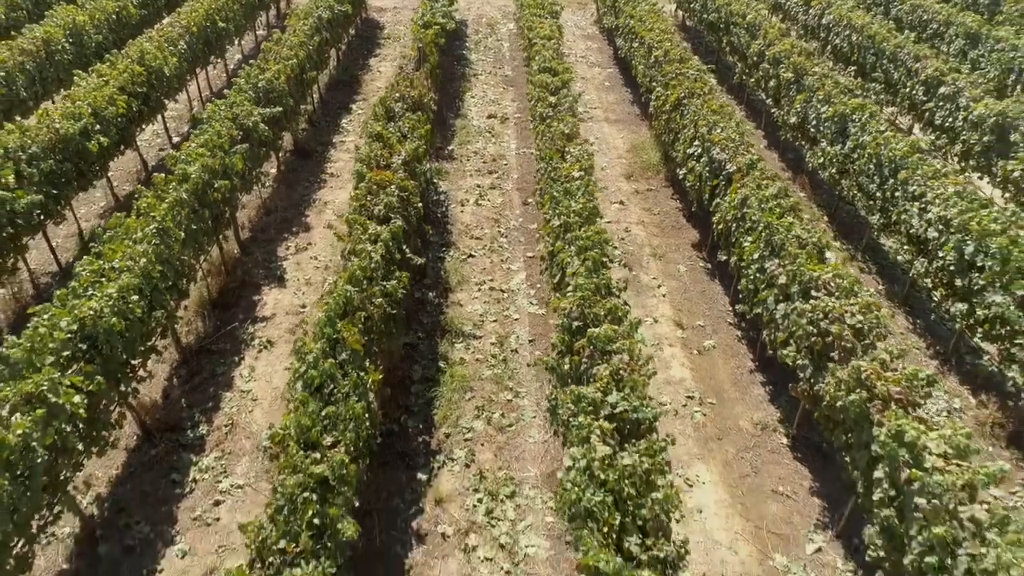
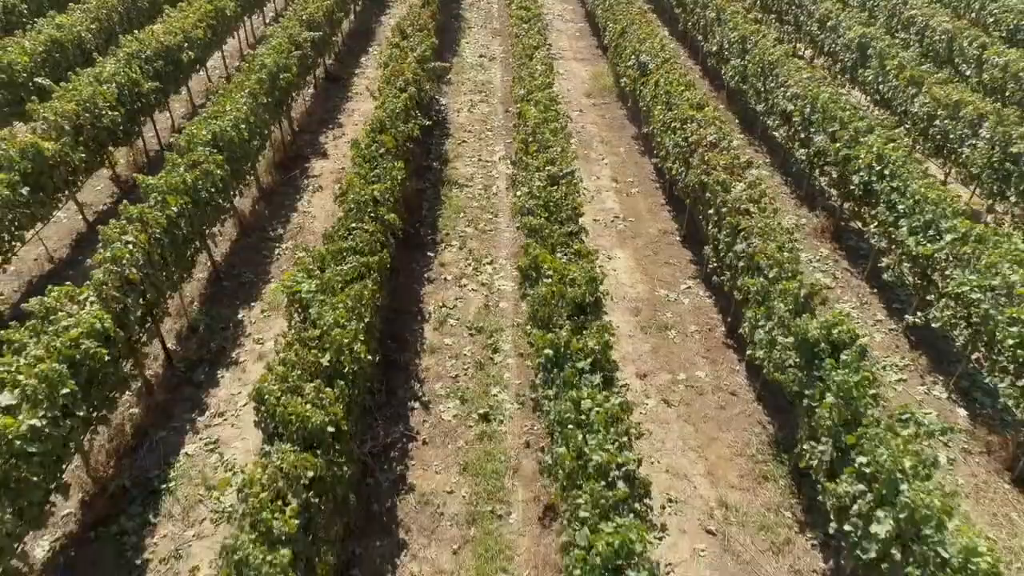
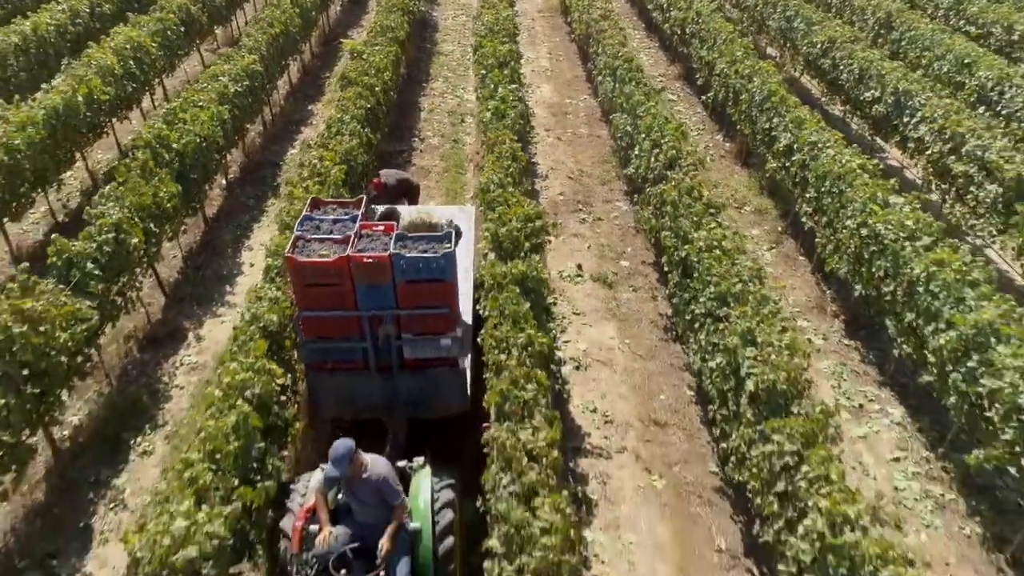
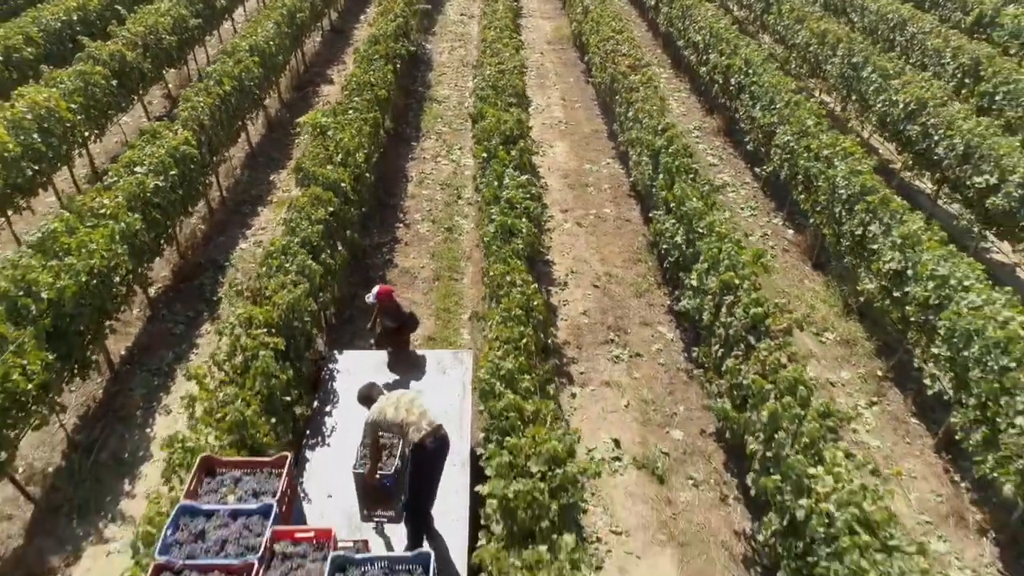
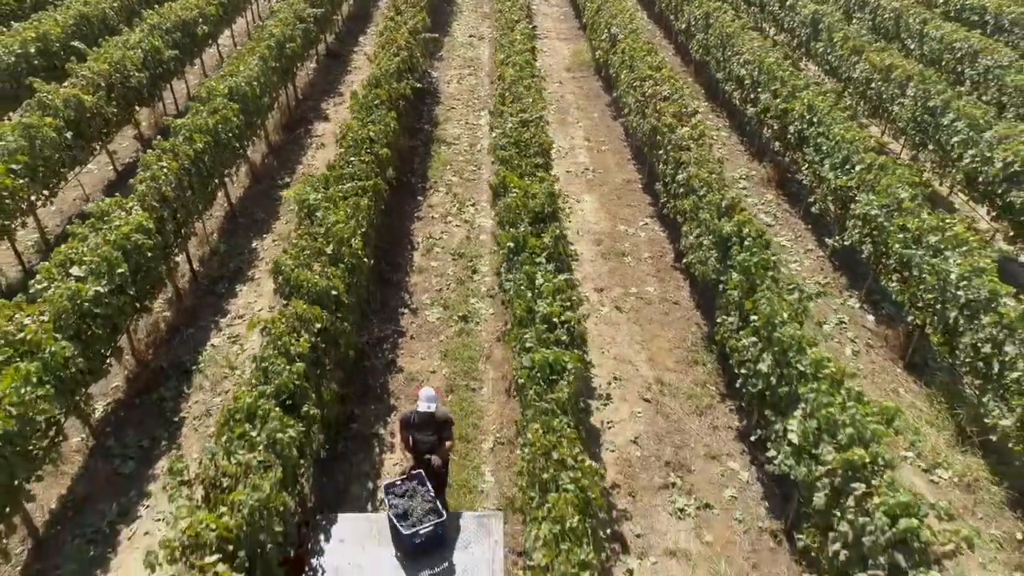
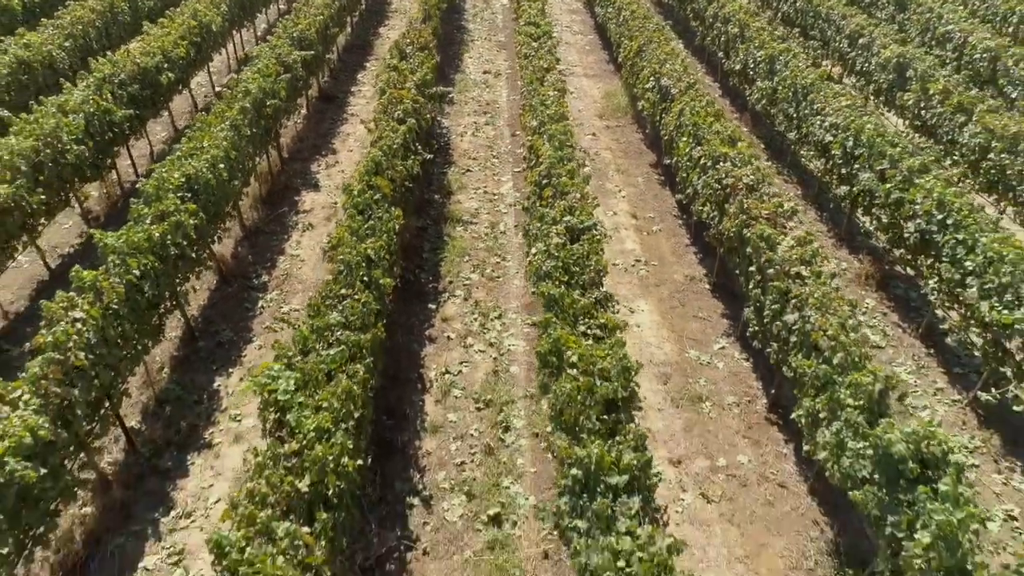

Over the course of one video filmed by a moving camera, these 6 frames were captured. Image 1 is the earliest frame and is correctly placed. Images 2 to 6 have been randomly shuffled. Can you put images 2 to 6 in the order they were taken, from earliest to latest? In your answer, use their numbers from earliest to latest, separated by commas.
6, 2, 5, 4, 3
